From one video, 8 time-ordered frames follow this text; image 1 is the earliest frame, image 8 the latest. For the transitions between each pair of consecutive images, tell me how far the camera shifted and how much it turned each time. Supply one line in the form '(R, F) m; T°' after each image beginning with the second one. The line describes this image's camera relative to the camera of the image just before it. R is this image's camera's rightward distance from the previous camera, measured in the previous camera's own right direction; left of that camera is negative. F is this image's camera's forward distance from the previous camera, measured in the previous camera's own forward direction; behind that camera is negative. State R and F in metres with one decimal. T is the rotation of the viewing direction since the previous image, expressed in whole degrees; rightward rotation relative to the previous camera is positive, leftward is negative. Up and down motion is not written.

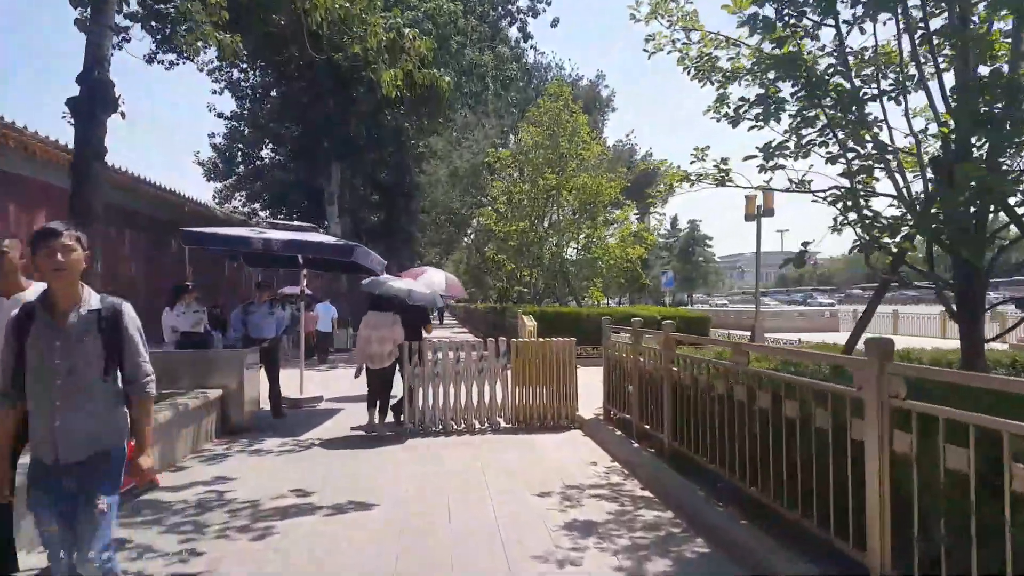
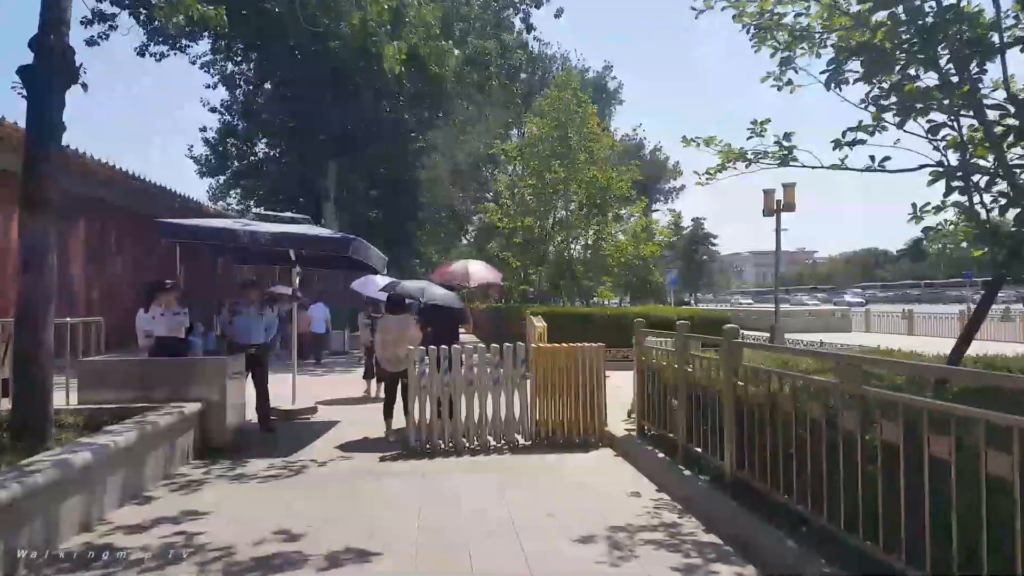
(-0.3, +1.2) m; 0°
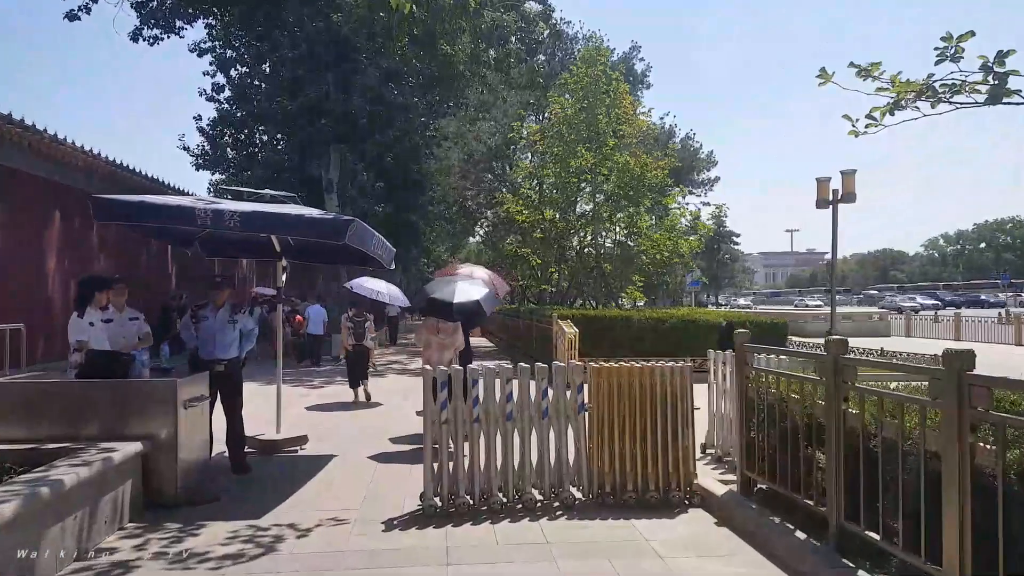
(-0.4, +2.2) m; -1°
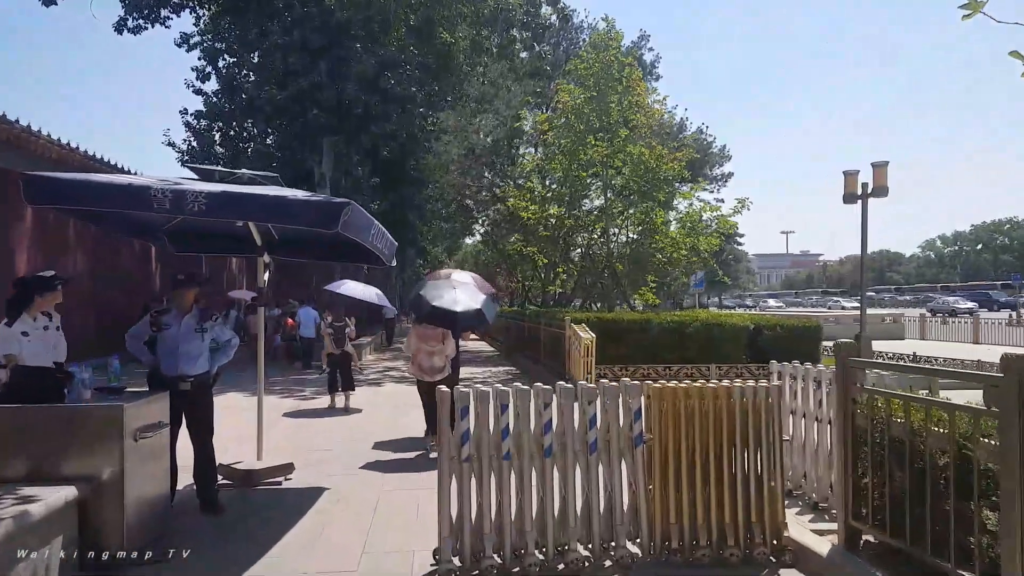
(-0.3, +1.3) m; 0°
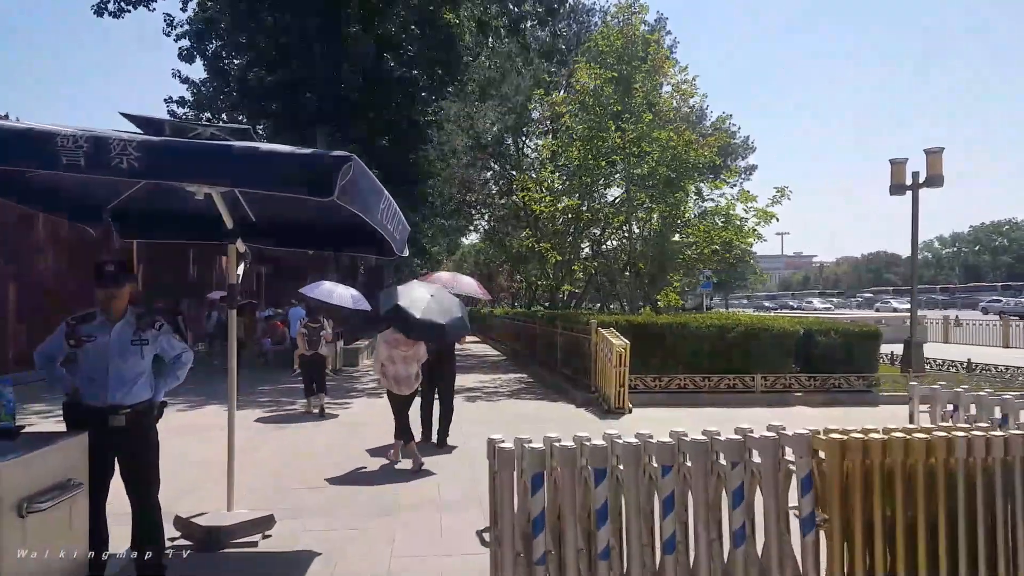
(-0.5, +1.7) m; +1°
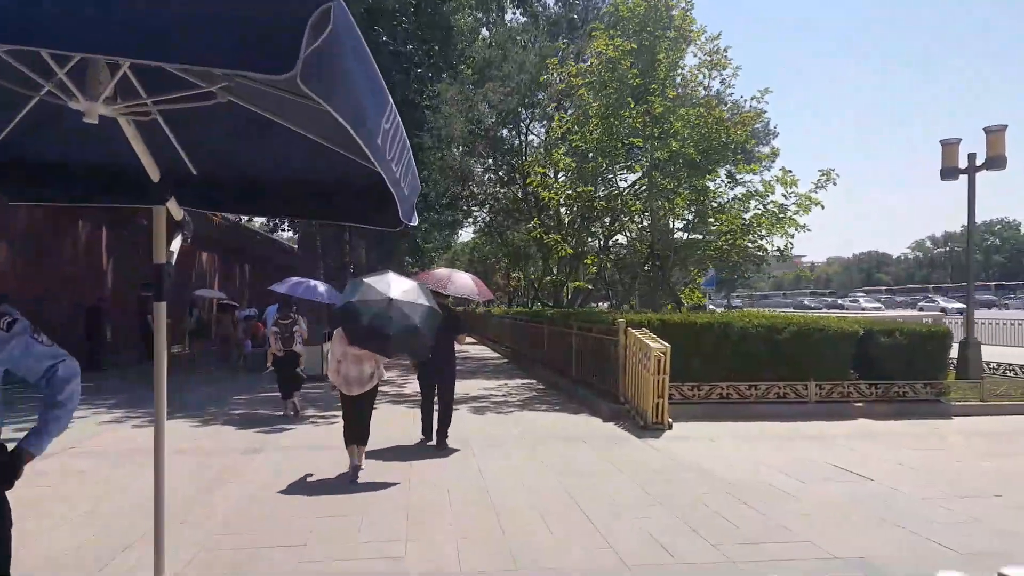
(-0.4, +1.8) m; +1°
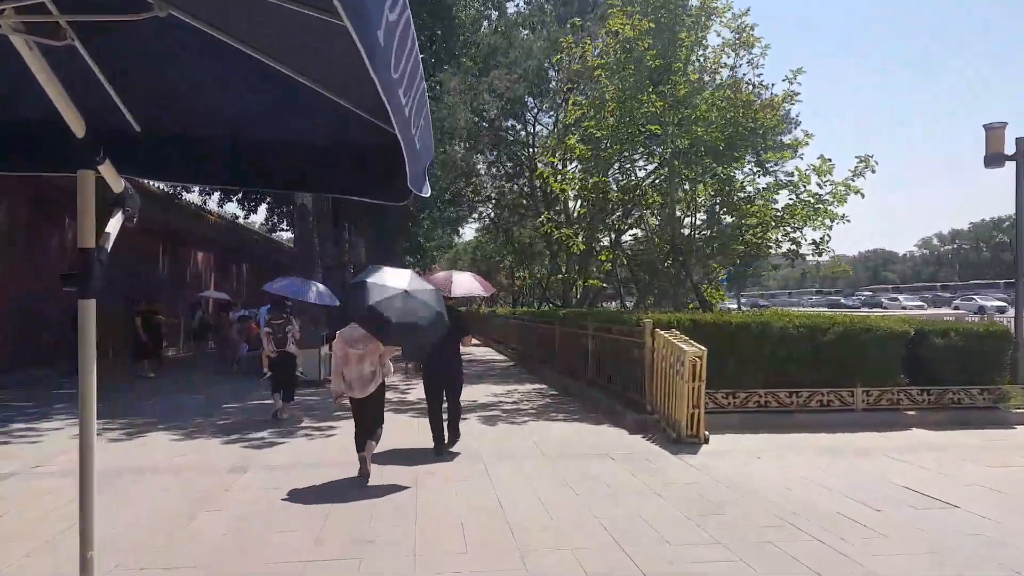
(-0.2, +1.0) m; 0°
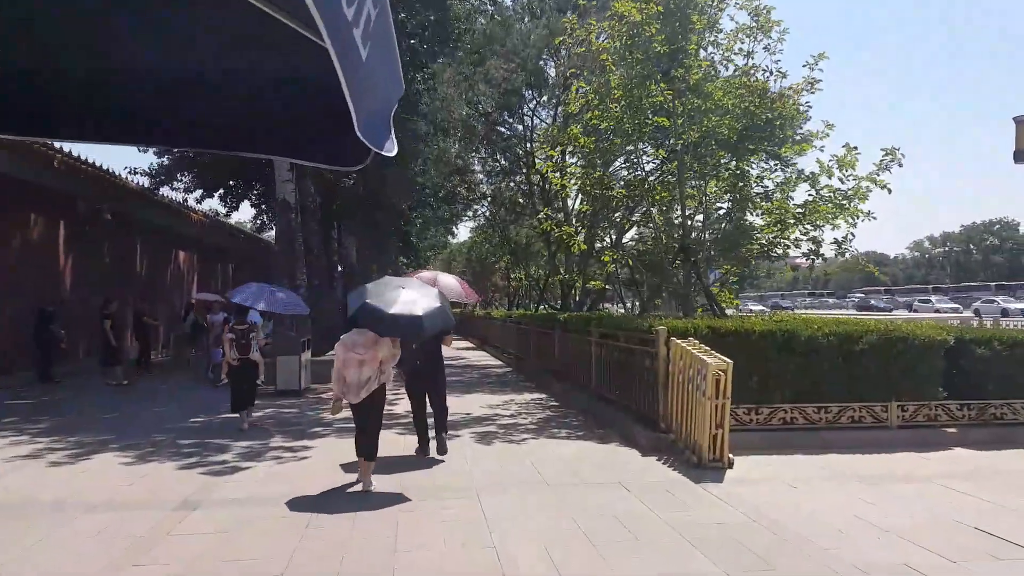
(-0.1, +1.0) m; +1°
